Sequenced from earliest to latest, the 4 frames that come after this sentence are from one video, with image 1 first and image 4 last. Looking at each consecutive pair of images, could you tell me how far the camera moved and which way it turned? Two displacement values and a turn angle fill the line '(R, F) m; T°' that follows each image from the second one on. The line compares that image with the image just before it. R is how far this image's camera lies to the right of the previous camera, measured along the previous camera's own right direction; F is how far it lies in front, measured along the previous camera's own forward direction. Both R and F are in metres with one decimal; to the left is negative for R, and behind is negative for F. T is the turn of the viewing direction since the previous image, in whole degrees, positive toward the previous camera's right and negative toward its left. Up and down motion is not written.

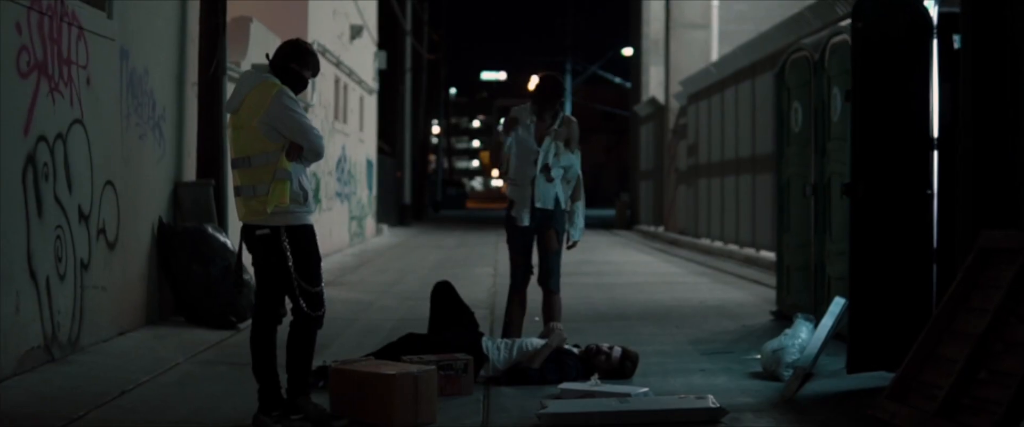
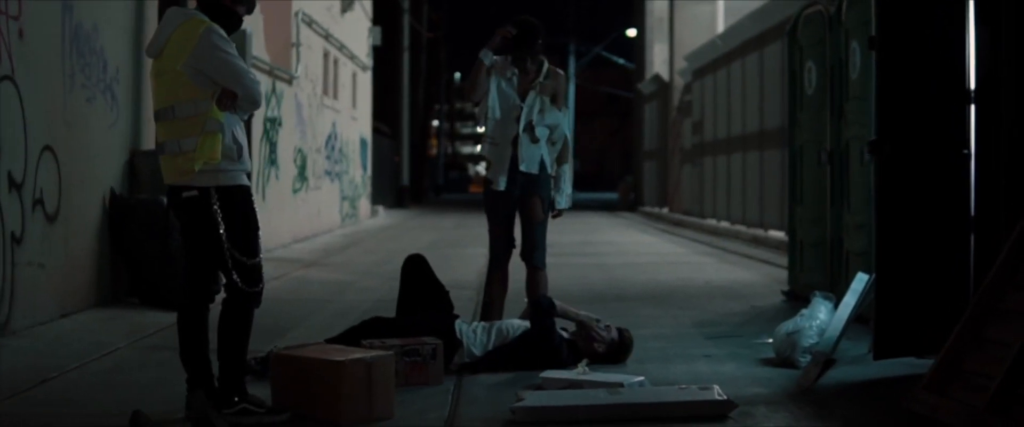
(+0.1, +0.8) m; 0°
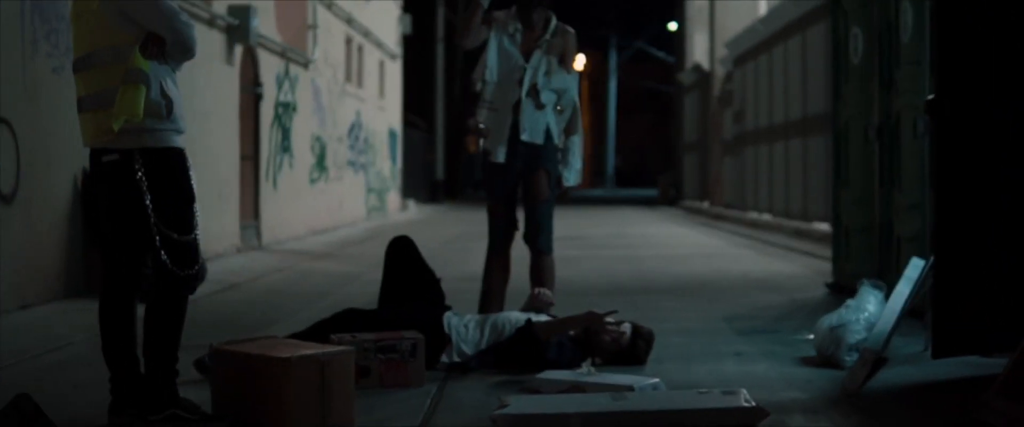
(+0.2, +0.8) m; -2°
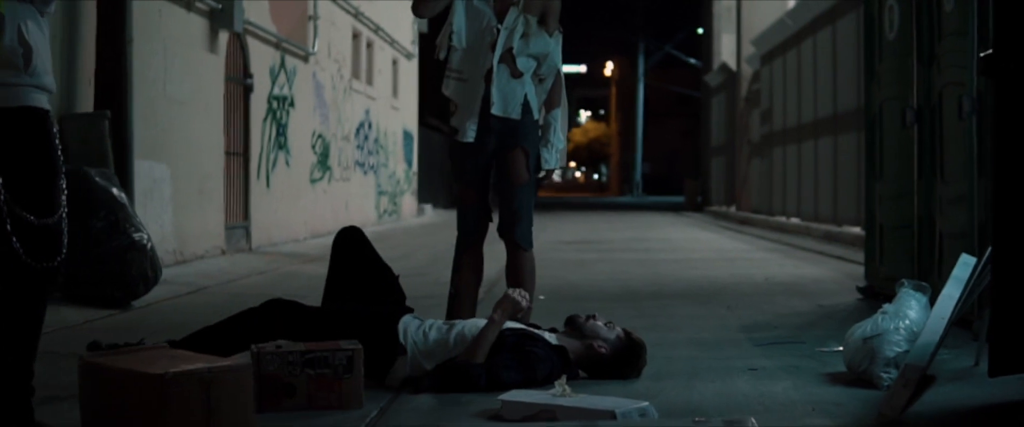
(+0.2, +0.8) m; -2°
